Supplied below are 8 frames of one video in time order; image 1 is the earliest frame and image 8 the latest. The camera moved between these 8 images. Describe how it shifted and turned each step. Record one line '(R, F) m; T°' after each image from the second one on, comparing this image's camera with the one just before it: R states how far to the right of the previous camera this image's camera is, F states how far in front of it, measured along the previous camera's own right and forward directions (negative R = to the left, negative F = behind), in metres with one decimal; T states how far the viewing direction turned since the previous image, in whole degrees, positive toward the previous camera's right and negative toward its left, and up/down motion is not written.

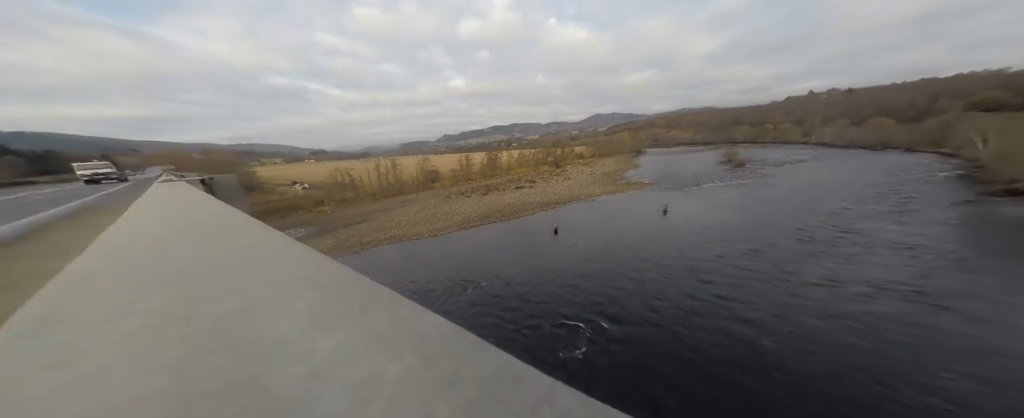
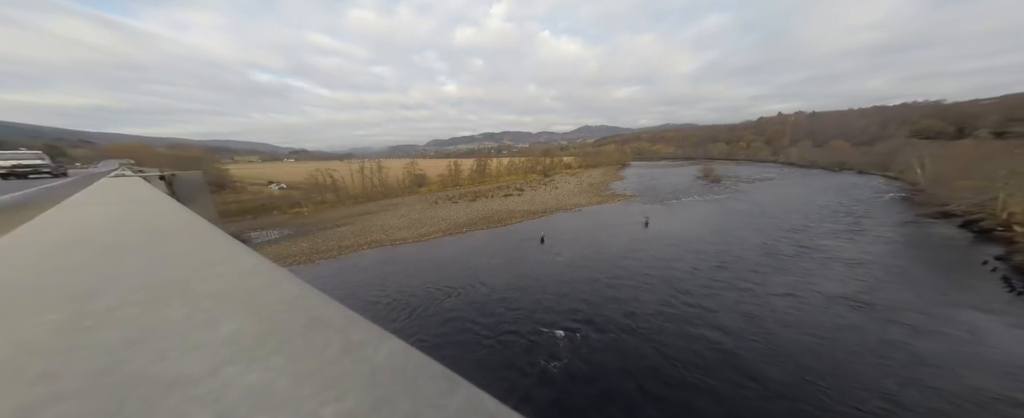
(-0.1, +0.1) m; +3°
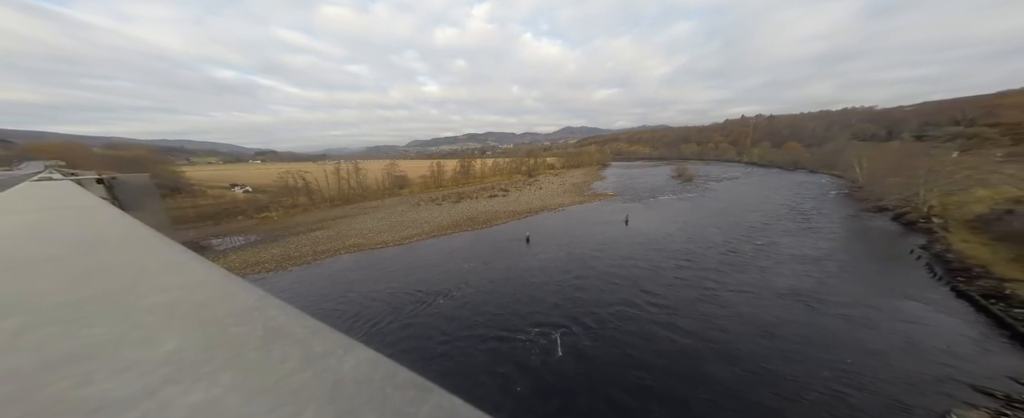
(0.0, 0.0) m; +4°
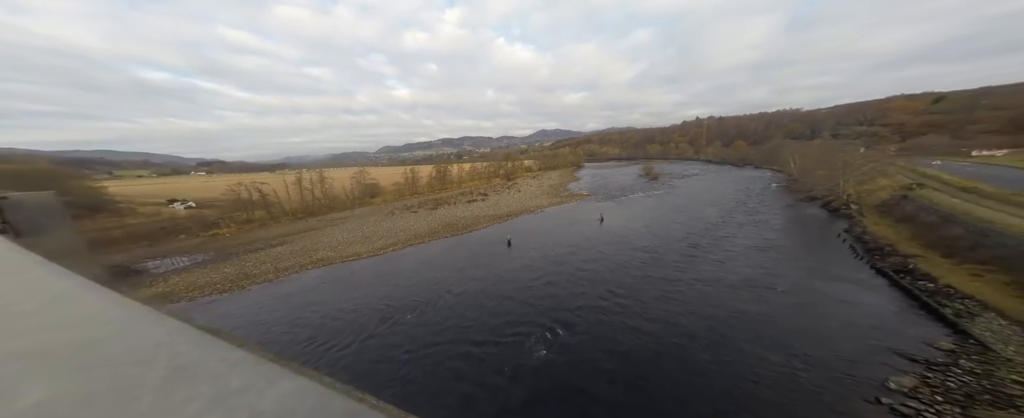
(-0.6, 0.0) m; +6°
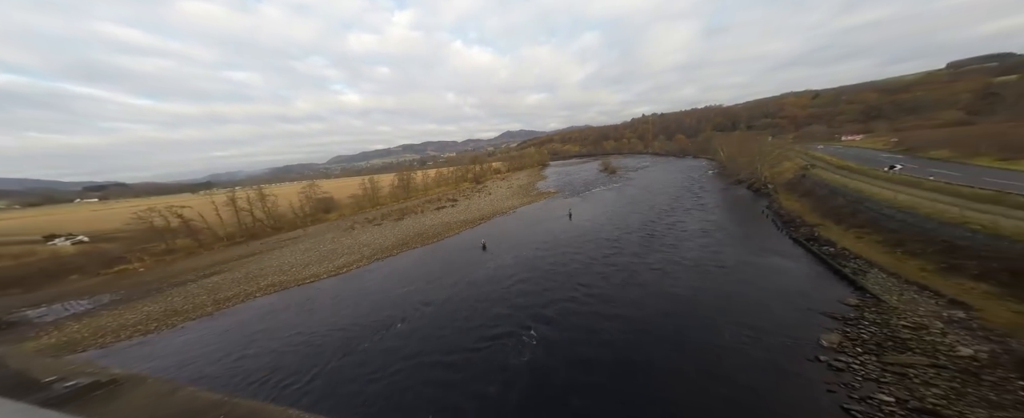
(-1.1, 0.0) m; +9°
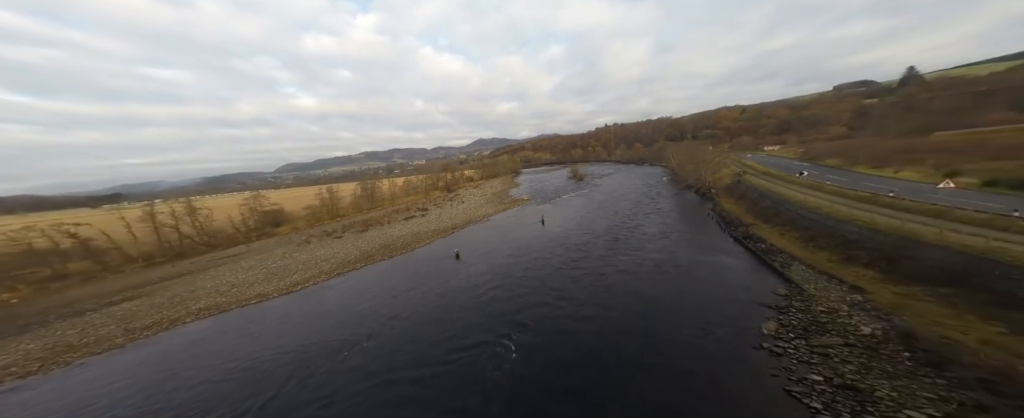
(-1.0, +0.2) m; +8°
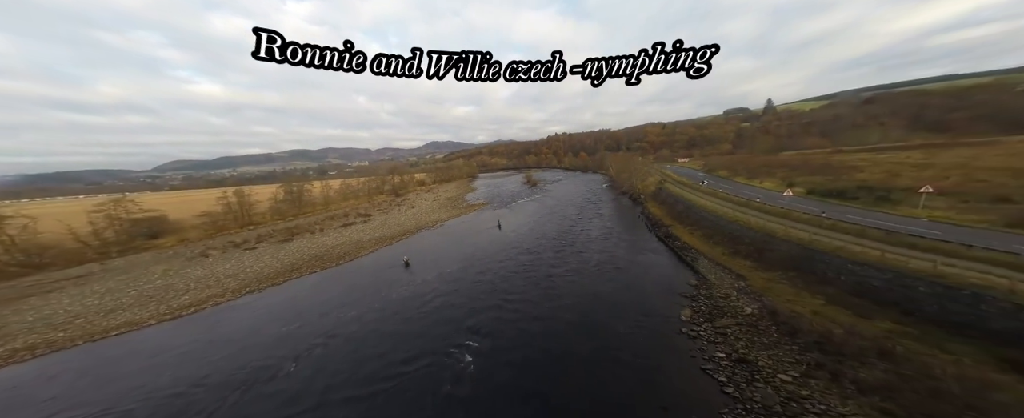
(-1.4, +0.6) m; +12°
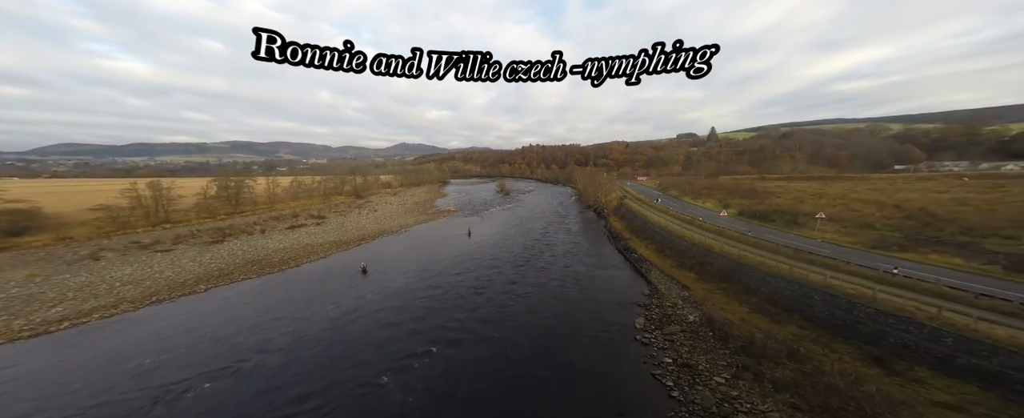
(-0.6, +0.4) m; +7°
